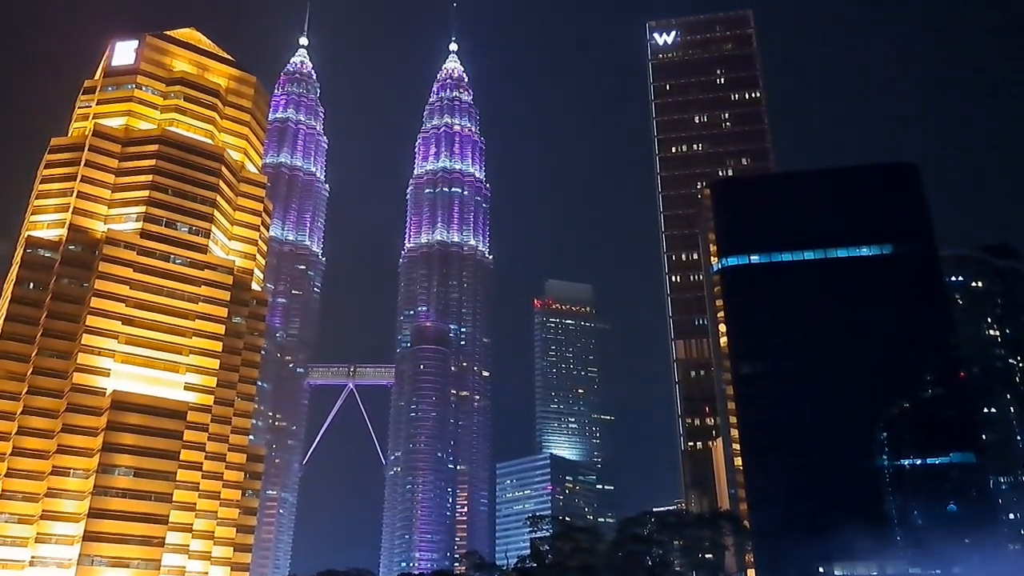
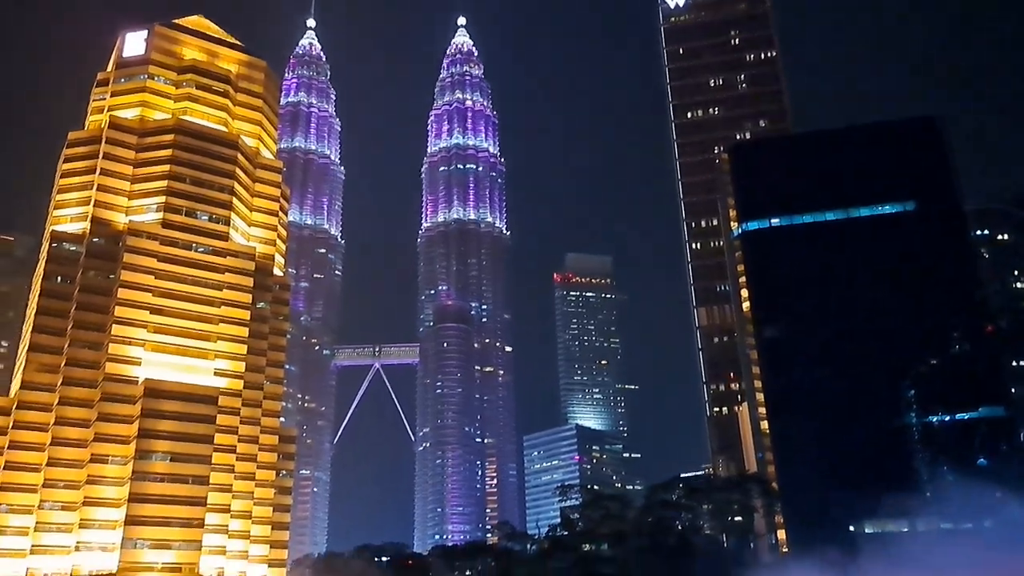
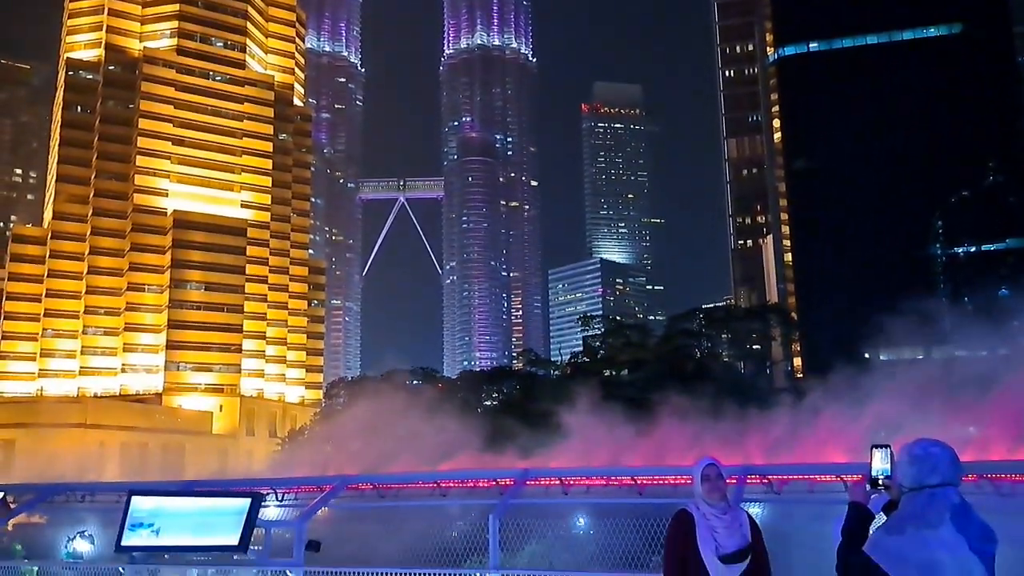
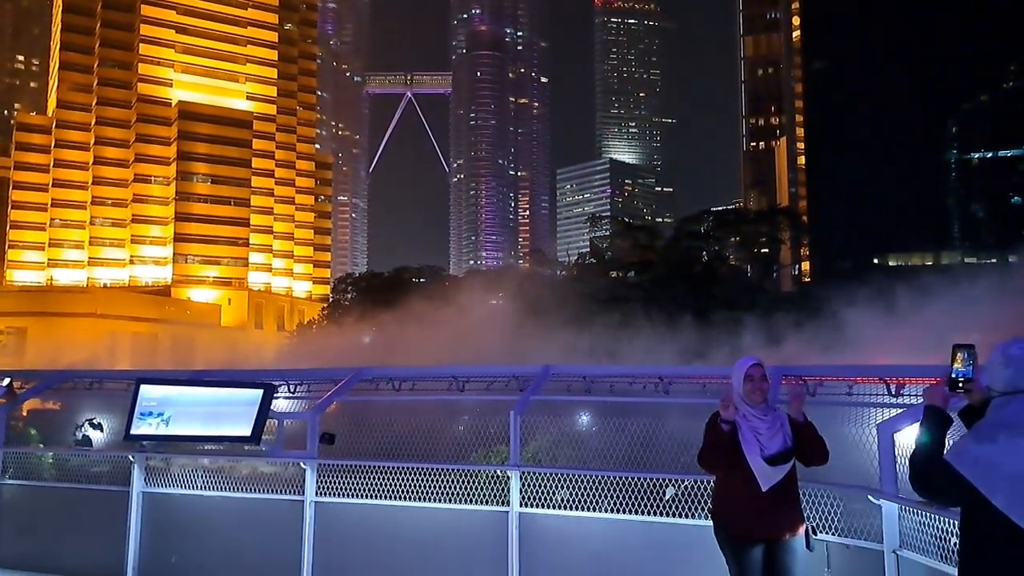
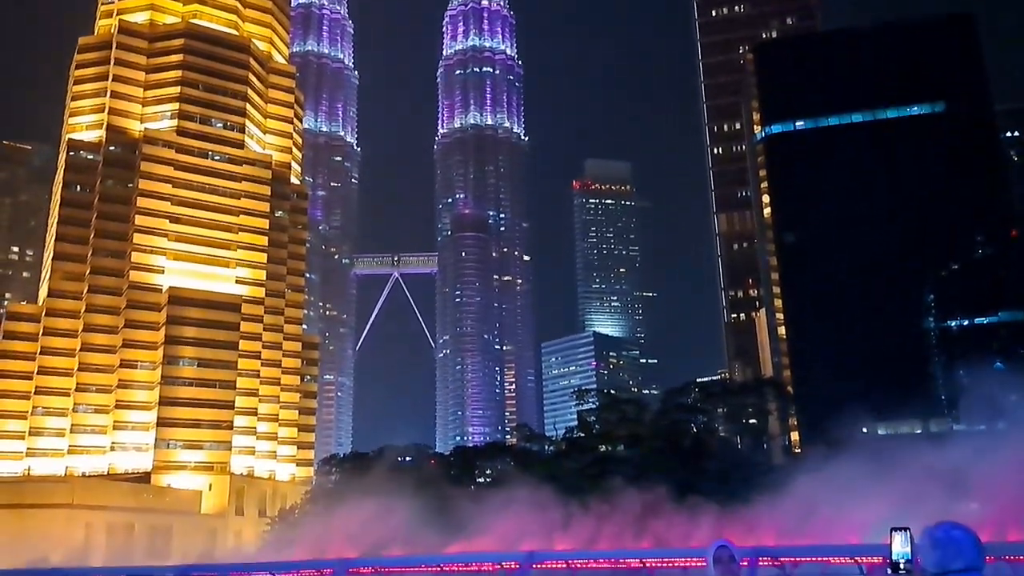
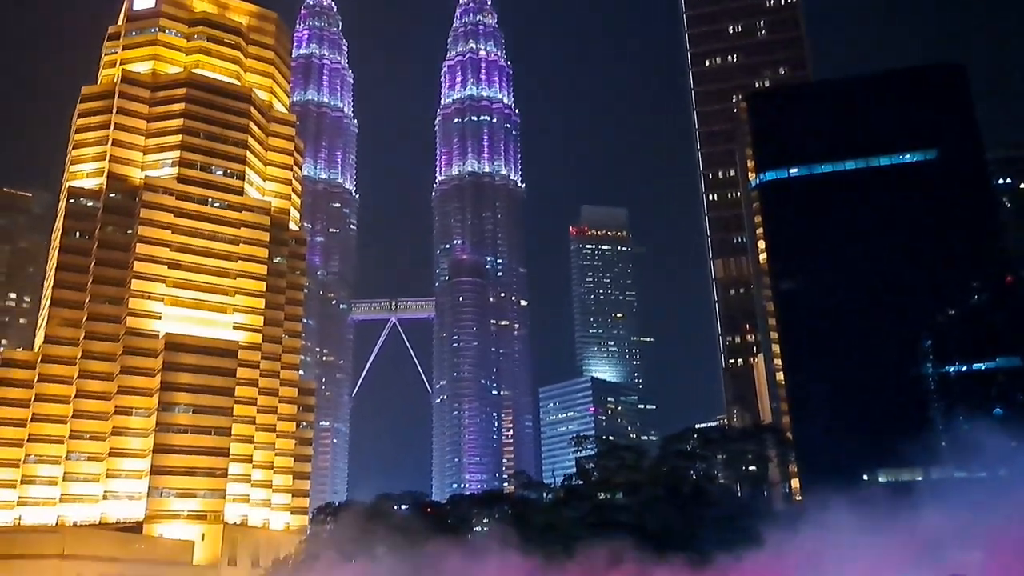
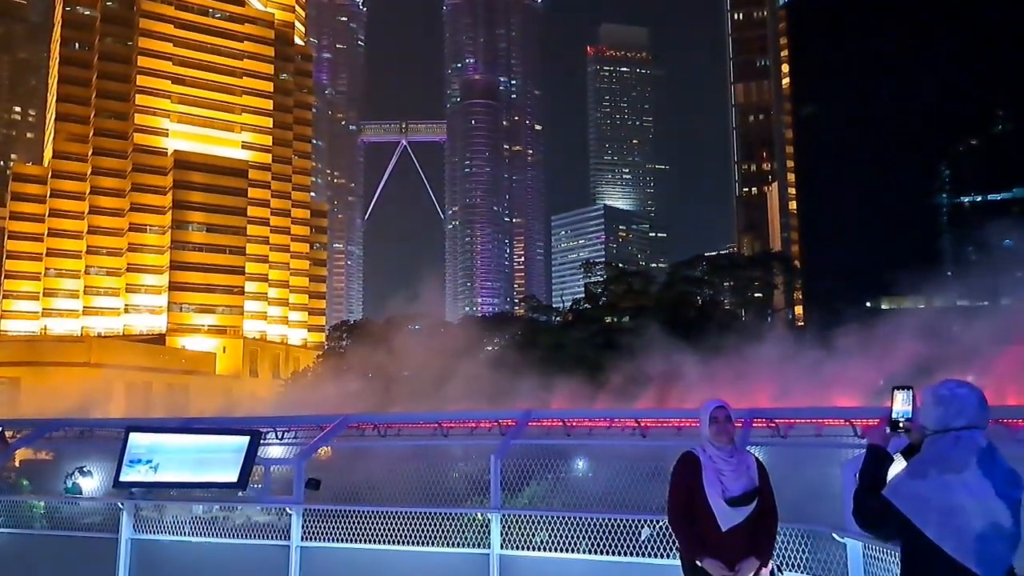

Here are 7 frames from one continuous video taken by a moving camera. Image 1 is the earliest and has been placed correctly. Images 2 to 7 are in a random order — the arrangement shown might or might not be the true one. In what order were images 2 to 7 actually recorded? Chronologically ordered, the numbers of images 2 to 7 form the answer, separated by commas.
2, 6, 5, 3, 7, 4
